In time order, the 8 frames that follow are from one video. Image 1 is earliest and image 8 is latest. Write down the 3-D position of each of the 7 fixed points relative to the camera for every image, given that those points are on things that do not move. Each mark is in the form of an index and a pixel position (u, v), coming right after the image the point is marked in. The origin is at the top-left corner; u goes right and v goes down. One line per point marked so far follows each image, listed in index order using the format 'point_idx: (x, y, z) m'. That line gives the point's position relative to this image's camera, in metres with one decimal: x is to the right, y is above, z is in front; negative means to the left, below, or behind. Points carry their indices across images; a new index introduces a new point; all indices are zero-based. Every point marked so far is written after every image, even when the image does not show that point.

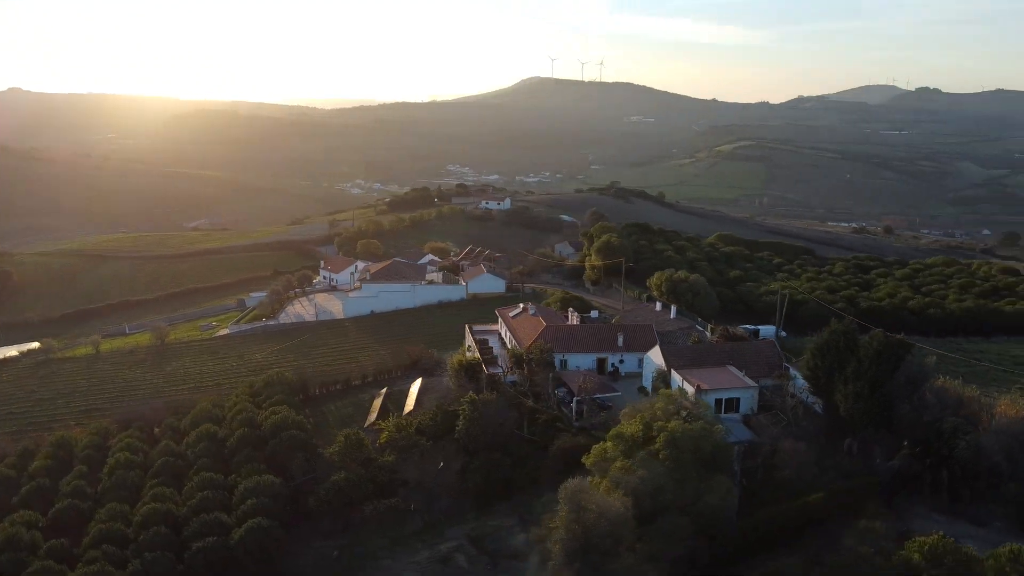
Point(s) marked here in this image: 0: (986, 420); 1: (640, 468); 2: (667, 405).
0: (+11.3, -3.1, +19.1) m
1: (+2.6, -3.6, +16.6) m
2: (+3.8, -2.7, +19.5) m
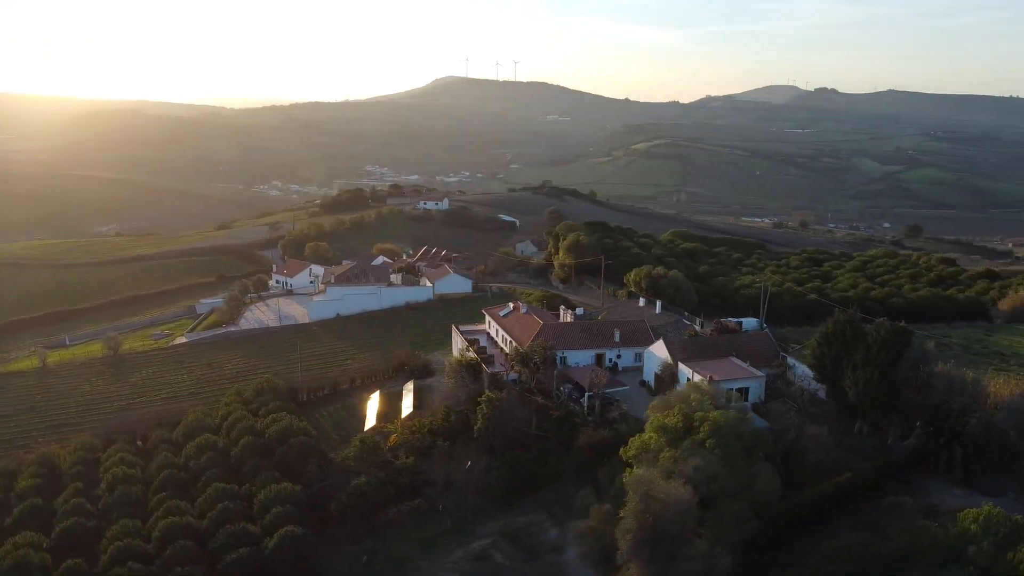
0: (+12.2, -2.8, +20.6) m
1: (+3.8, -3.6, +17.2) m
2: (+4.7, -2.6, +20.3) m
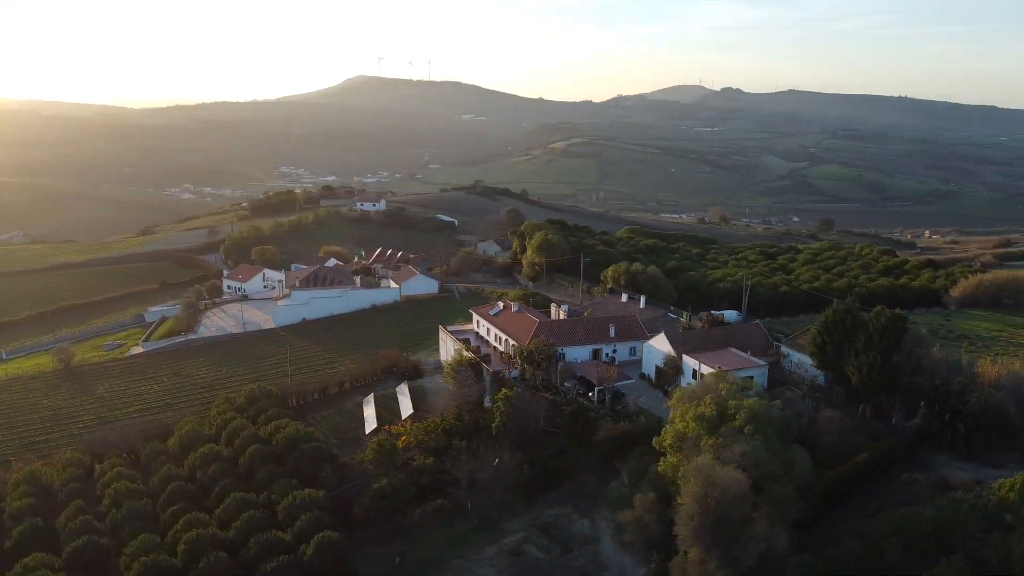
0: (+13.0, -2.5, +22.2) m
1: (+5.0, -3.4, +18.0) m
2: (+5.5, -2.4, +21.1) m
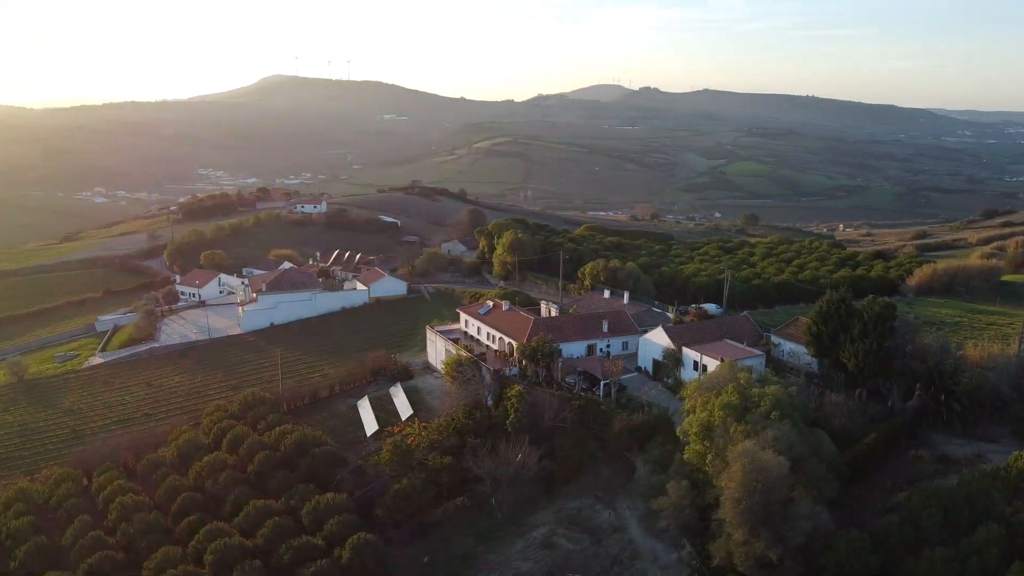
0: (+13.5, -2.1, +23.8) m
1: (+5.9, -3.2, +18.9) m
2: (+6.1, -2.2, +22.0) m
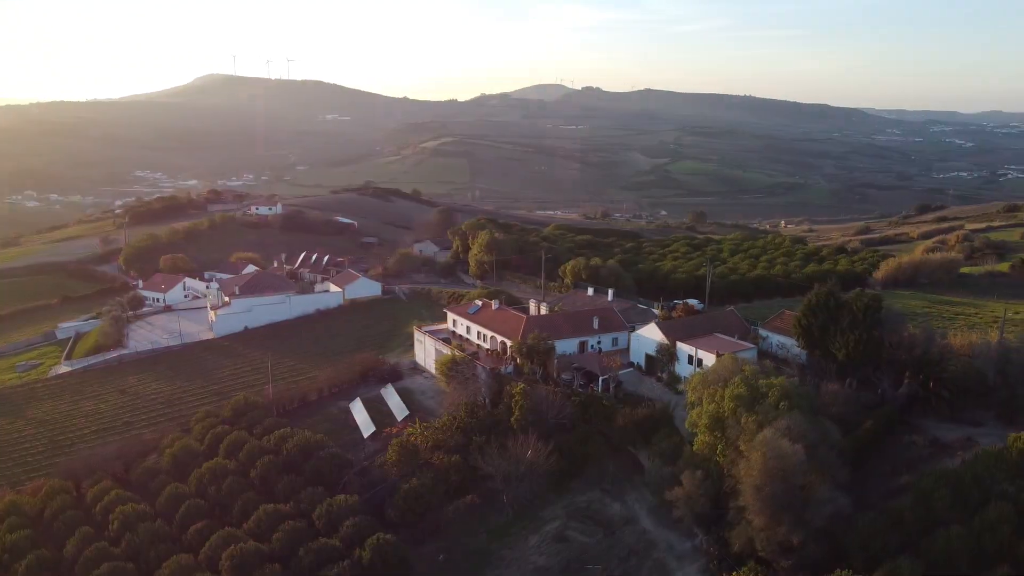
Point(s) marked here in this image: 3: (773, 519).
0: (+13.6, -1.8, +24.9) m
1: (+6.4, -3.1, +19.5) m
2: (+6.4, -2.1, +22.7) m
3: (+5.7, -5.1, +17.7) m
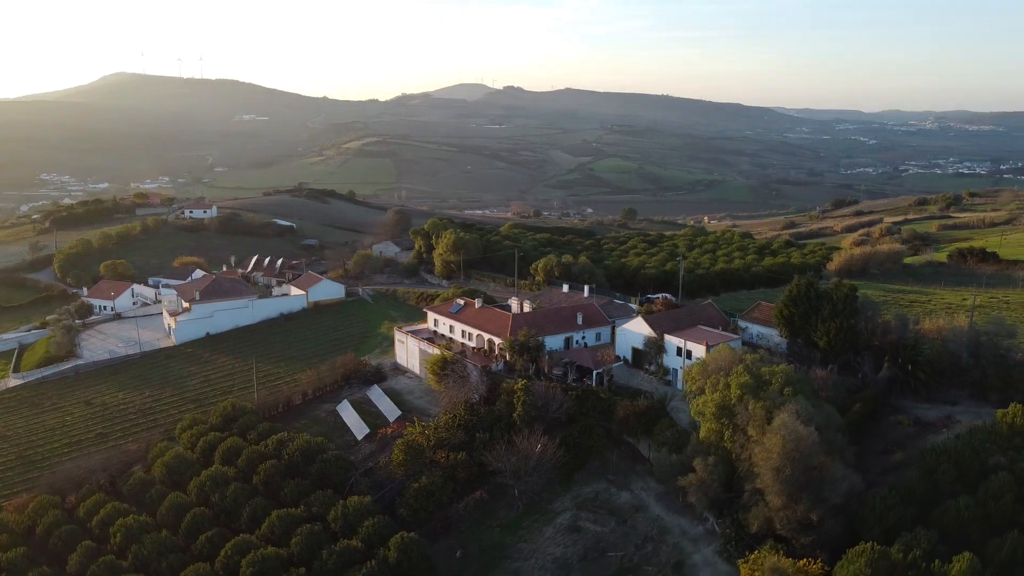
0: (+13.6, -1.5, +26.6) m
1: (+7.0, -2.9, +20.5) m
2: (+6.6, -1.9, +23.7) m
3: (+6.5, -4.9, +18.6) m
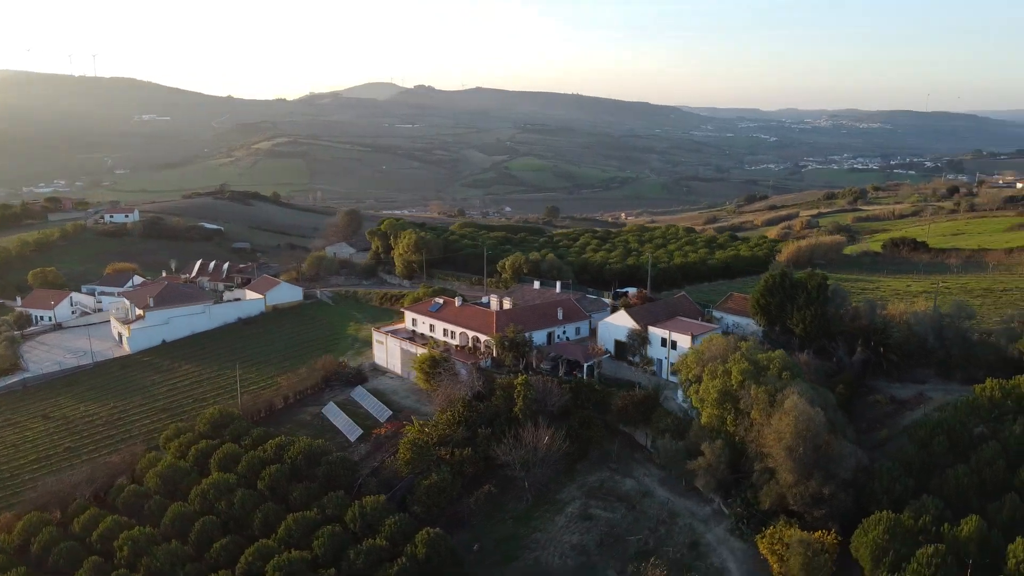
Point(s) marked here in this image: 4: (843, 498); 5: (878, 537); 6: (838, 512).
0: (+13.3, -1.0, +28.5) m
1: (+7.4, -2.6, +21.8) m
2: (+6.7, -1.6, +24.9) m
3: (+7.2, -4.6, +19.8) m
4: (+8.0, -5.1, +19.6) m
5: (+8.0, -5.4, +17.6) m
6: (+7.9, -5.4, +19.6) m
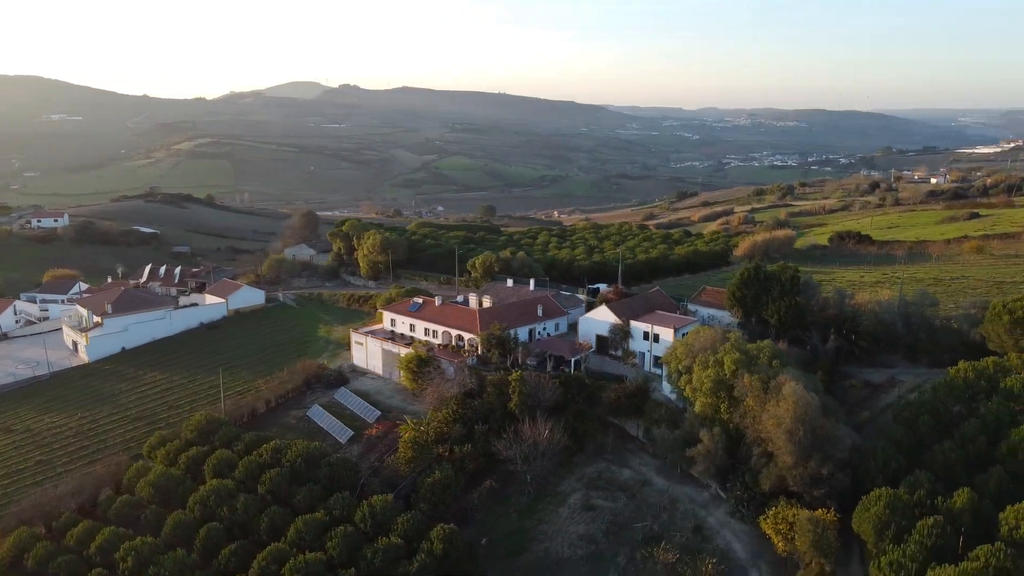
0: (+12.8, -0.7, +30.0) m
1: (+7.5, -2.4, +22.8) m
2: (+6.6, -1.4, +25.8) m
3: (+7.5, -4.4, +20.9) m
4: (+8.4, -4.9, +20.7) m
5: (+8.6, -5.2, +18.8) m
6: (+8.3, -5.2, +20.7) m
